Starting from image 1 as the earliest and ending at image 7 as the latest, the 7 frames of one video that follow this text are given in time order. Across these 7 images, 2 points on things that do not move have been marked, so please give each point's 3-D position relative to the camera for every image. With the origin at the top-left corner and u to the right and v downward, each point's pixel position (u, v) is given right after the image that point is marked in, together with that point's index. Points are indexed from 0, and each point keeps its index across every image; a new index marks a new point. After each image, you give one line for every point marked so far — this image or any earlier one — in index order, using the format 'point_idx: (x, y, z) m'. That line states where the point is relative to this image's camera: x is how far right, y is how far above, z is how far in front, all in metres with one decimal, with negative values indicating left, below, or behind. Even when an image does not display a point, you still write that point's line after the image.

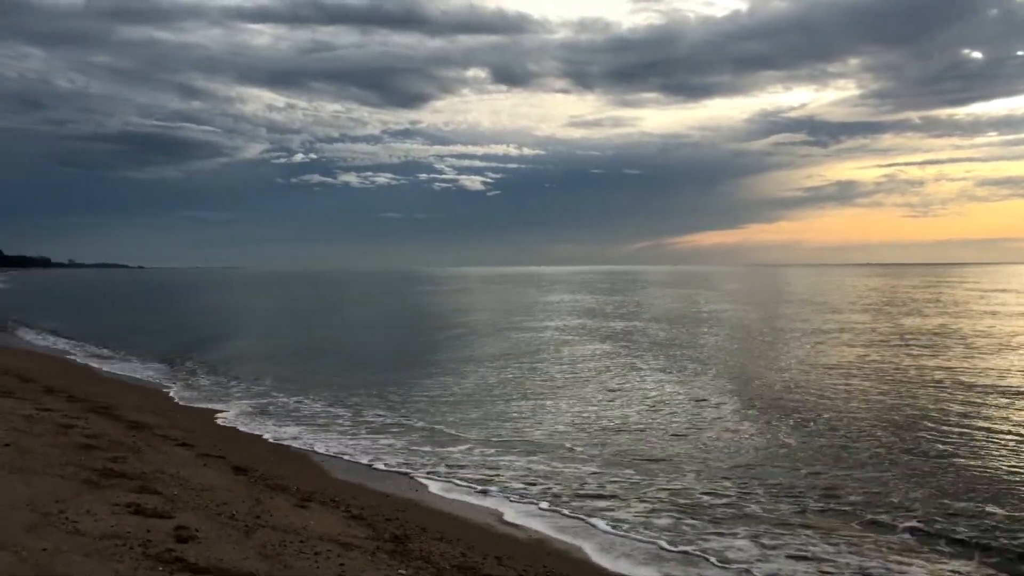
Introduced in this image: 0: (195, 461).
0: (-5.4, -3.0, +11.5) m
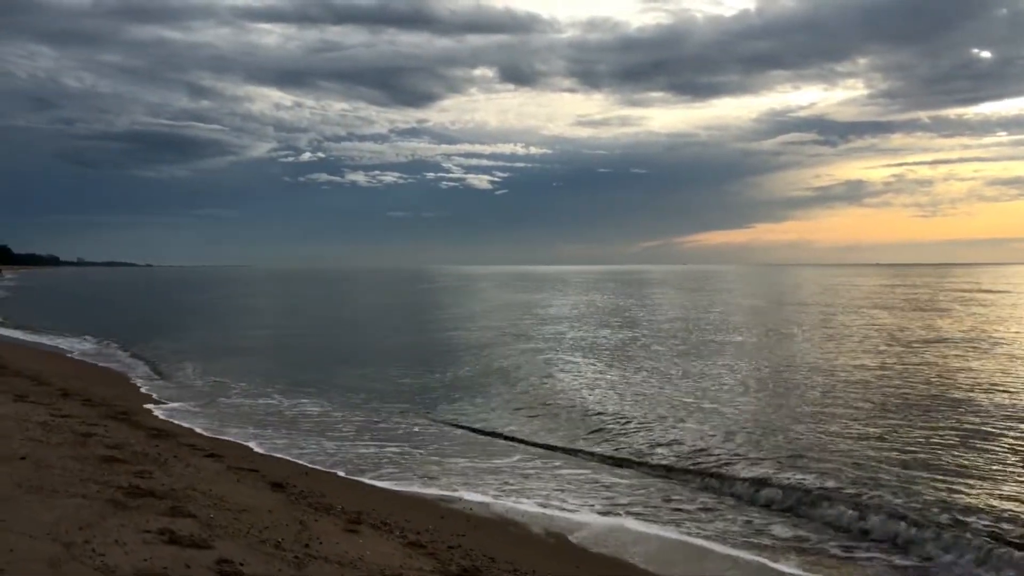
0: (-4.5, -2.9, +10.5) m
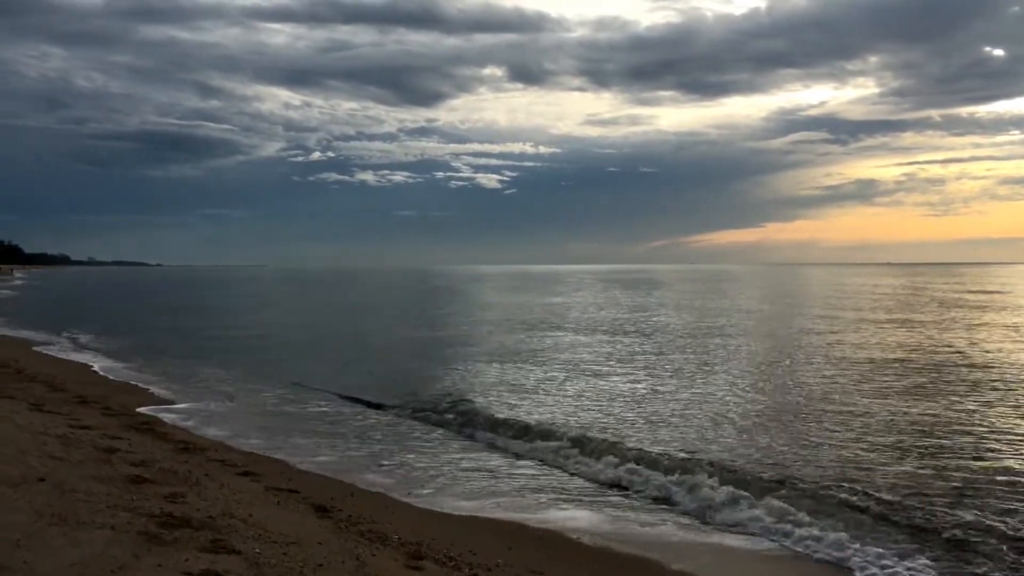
0: (-3.5, -3.0, +9.5) m
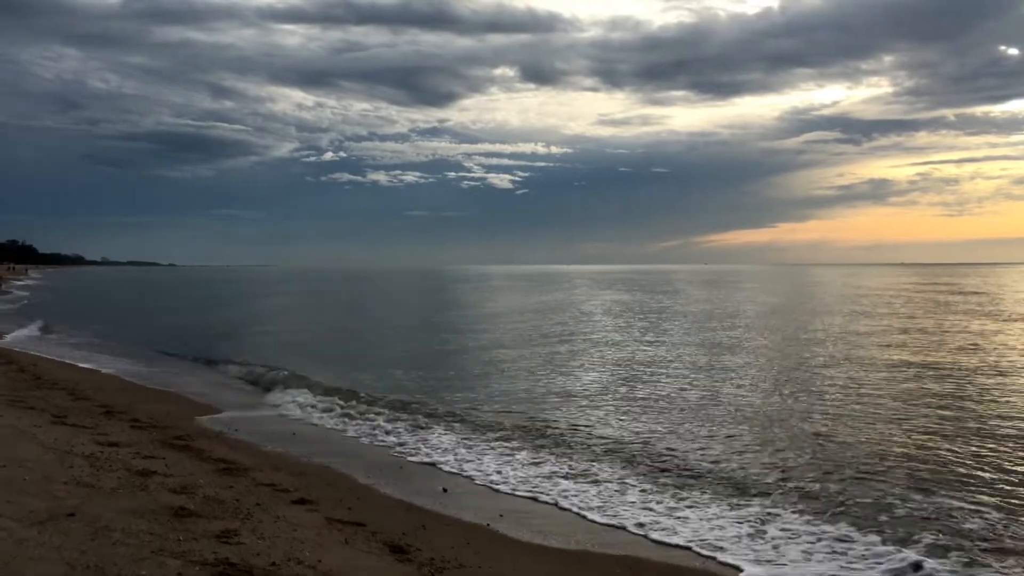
0: (-2.2, -3.0, +8.1) m
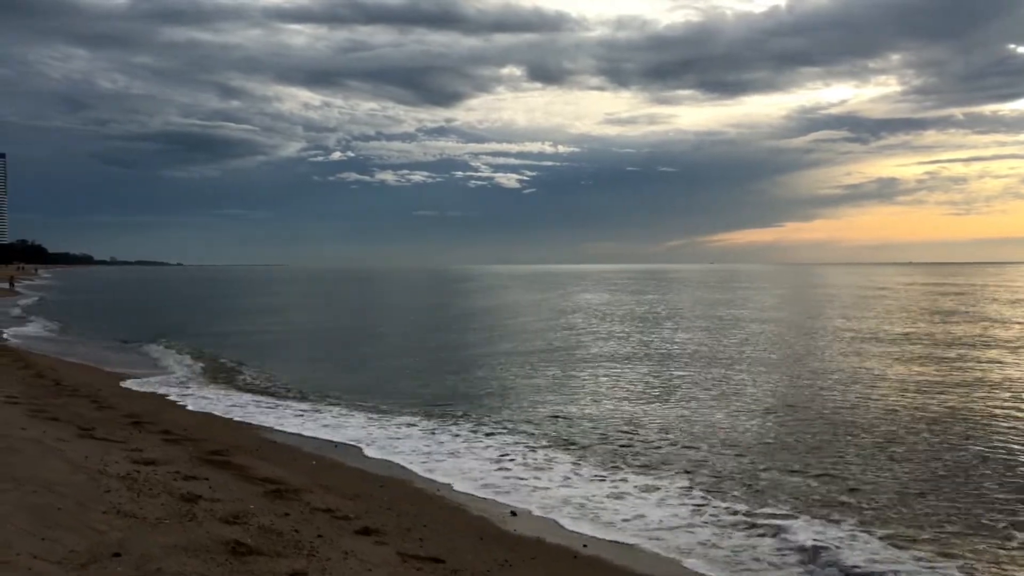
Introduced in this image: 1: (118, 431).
0: (-1.1, -3.0, +7.0) m
1: (-7.2, -2.6, +12.3) m
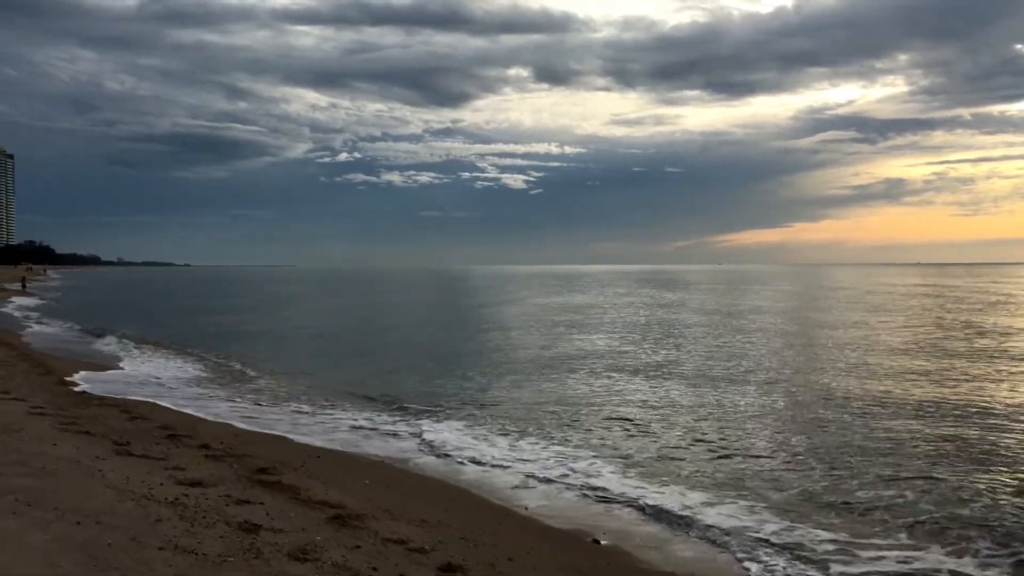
0: (0.0, -3.0, +6.1) m
1: (-6.1, -2.7, +11.4) m
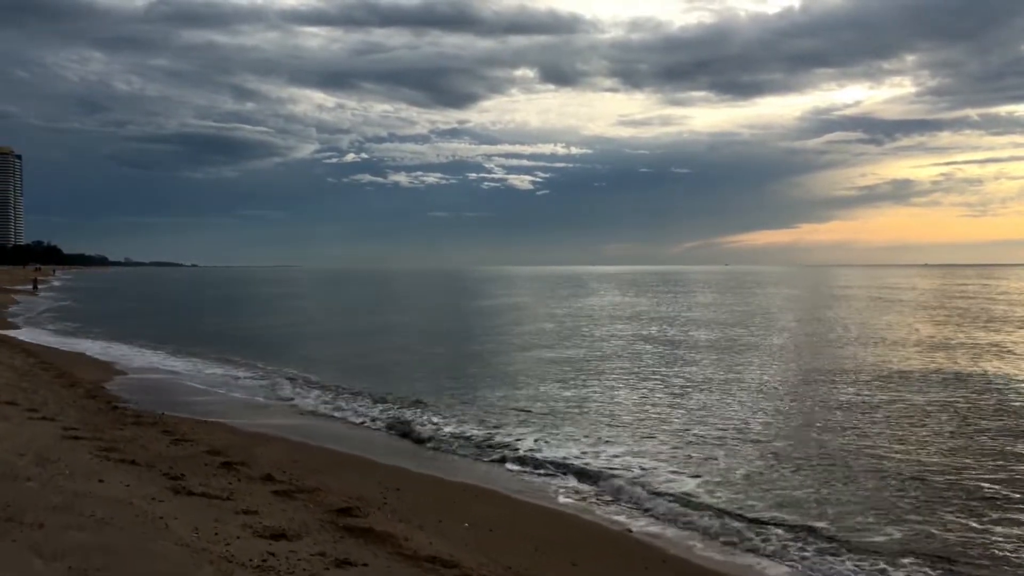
0: (+1.7, -3.1, +4.4) m
1: (-4.3, -2.8, +9.7) m
